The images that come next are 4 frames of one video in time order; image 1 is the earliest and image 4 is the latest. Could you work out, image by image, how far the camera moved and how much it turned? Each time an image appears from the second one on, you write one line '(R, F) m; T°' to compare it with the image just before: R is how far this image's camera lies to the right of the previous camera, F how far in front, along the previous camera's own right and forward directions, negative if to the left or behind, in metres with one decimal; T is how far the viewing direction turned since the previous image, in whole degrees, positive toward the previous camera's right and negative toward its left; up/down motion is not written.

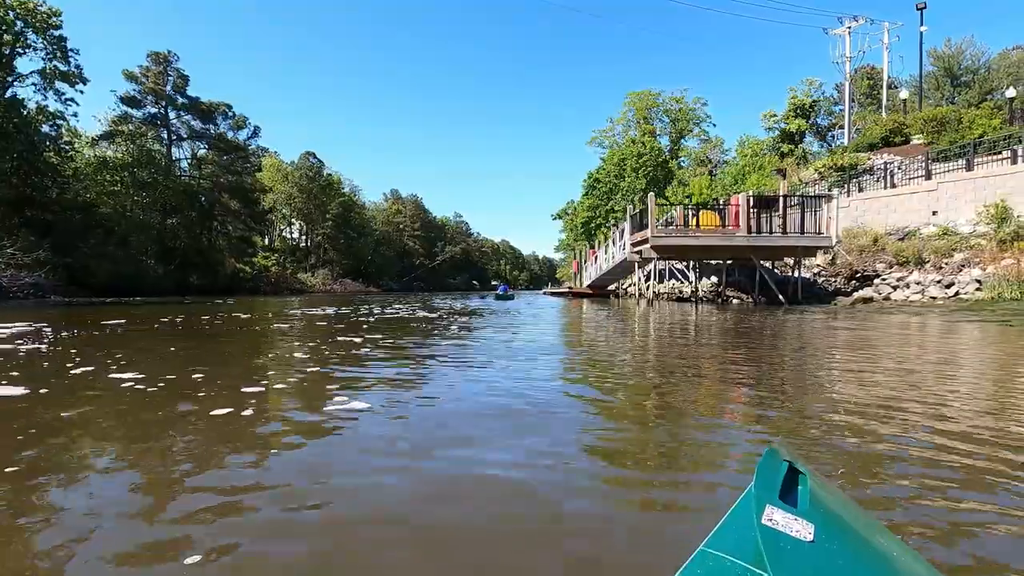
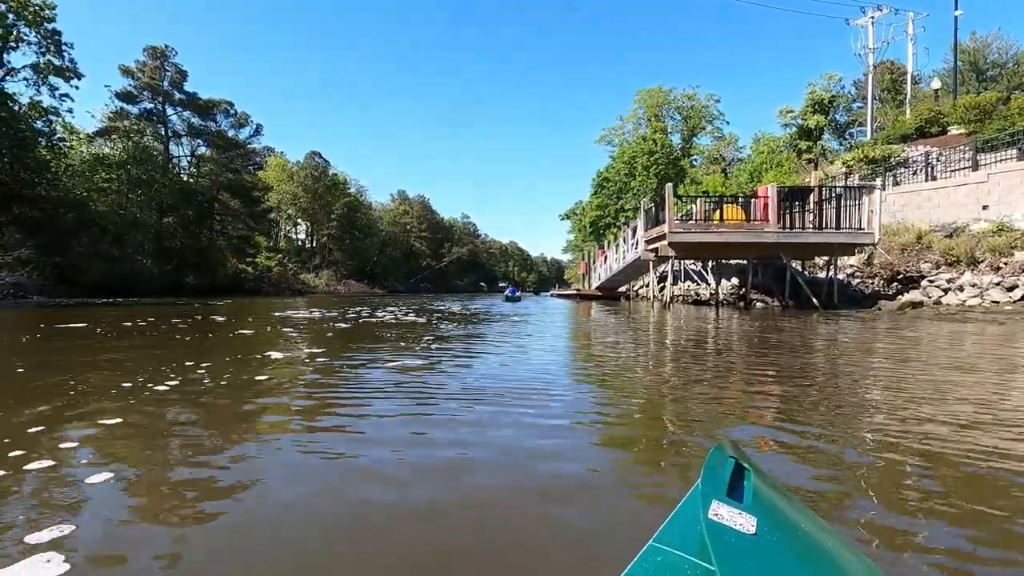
(+0.1, +1.0) m; -1°
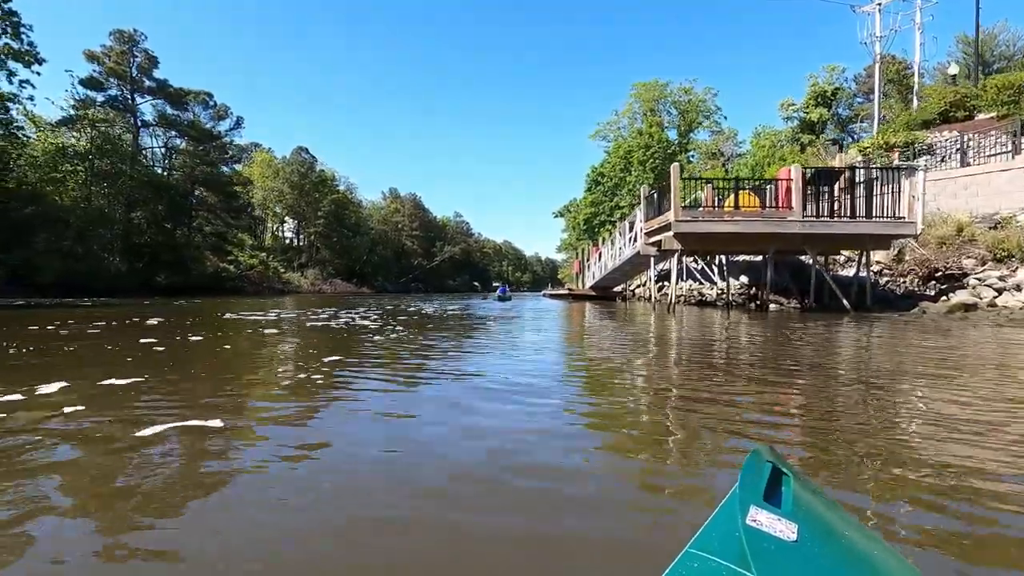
(+0.2, +1.3) m; +1°
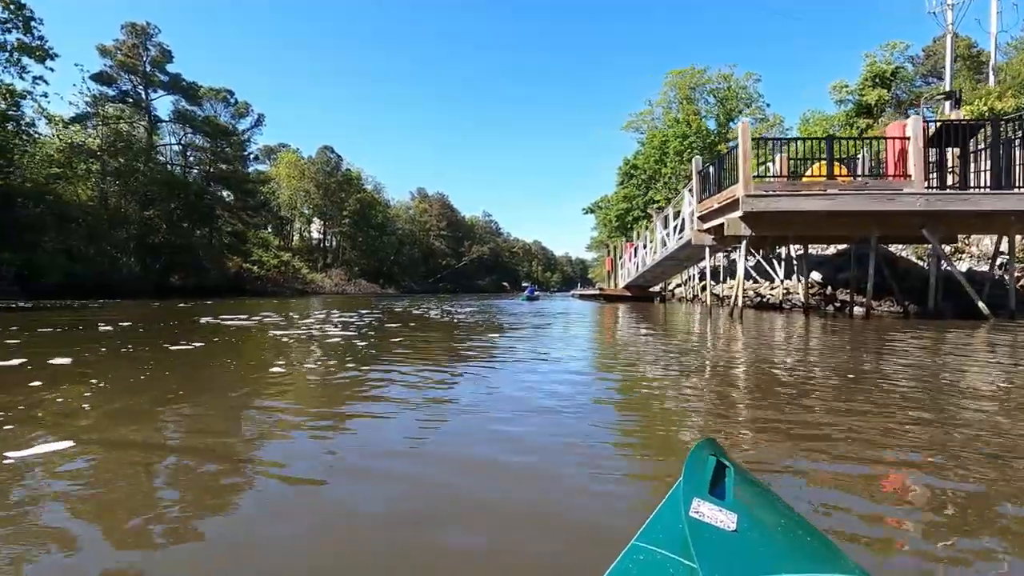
(+0.1, +1.6) m; -3°
